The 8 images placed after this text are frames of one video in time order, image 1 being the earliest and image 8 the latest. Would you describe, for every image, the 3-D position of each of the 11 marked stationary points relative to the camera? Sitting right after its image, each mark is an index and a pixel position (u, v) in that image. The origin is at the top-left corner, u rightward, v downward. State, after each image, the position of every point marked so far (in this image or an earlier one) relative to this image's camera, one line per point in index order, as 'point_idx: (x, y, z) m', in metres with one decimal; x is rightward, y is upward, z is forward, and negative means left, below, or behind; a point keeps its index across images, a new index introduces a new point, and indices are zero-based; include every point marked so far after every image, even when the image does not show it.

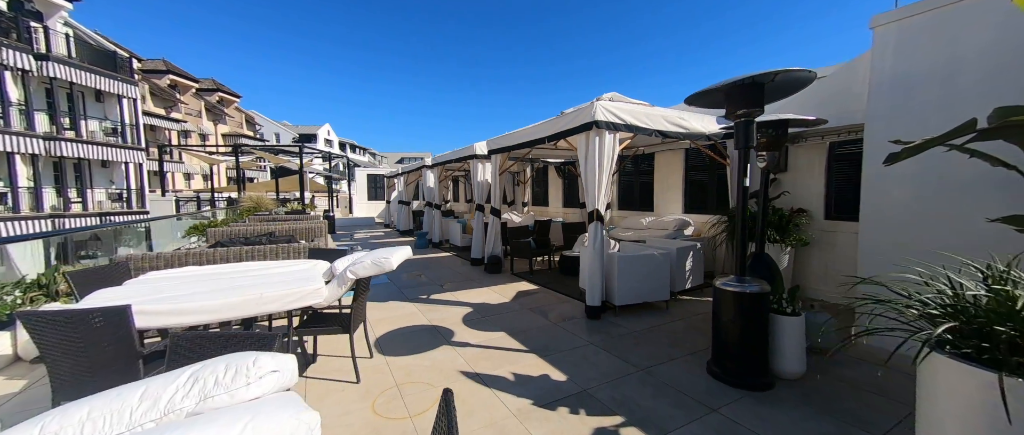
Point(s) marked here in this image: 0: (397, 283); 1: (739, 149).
0: (-2.1, -1.2, +6.8) m
1: (+1.7, +0.5, +2.9) m
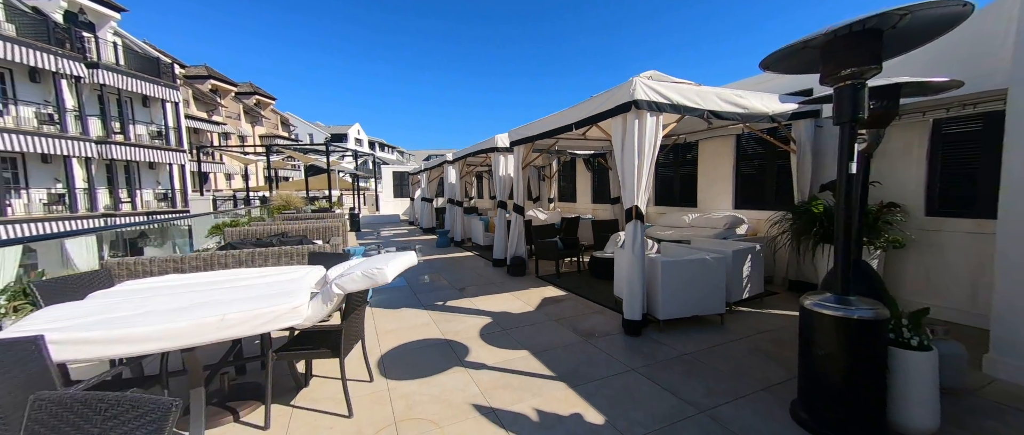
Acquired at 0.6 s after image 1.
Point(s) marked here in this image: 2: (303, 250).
0: (-1.7, -1.2, +6.3) m
1: (+1.9, +0.5, +2.1) m
2: (-2.5, -0.4, +4.5) m
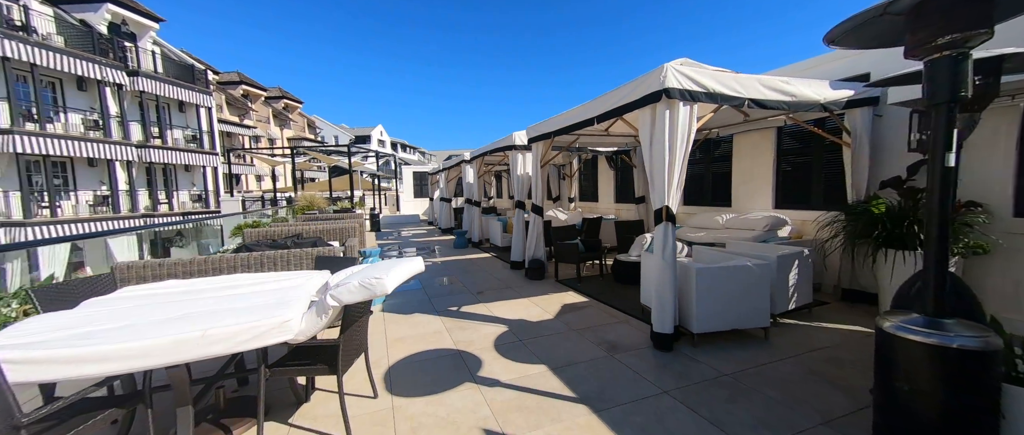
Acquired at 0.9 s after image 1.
0: (-1.4, -1.2, +6.1) m
1: (+1.9, +0.5, +1.7) m
2: (-2.3, -0.4, +4.3) m
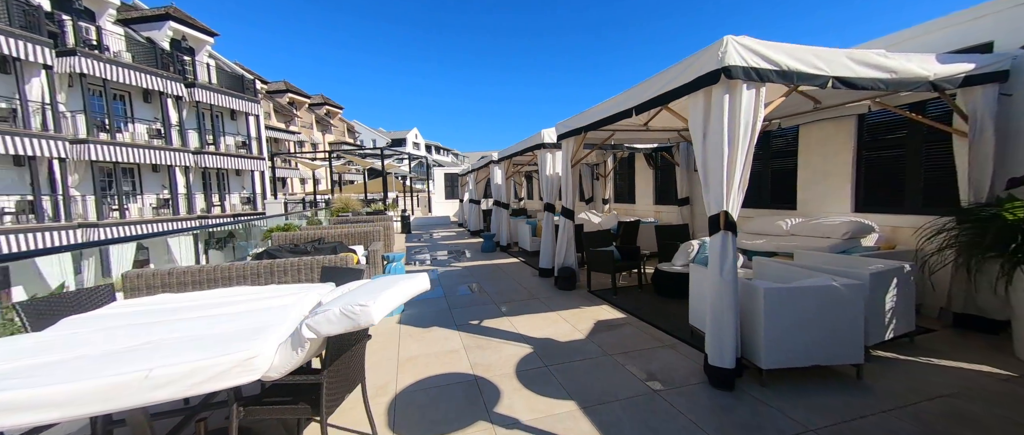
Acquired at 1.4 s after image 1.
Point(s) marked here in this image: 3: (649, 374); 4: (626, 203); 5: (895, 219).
0: (-1.0, -1.3, +5.7) m
1: (+1.9, +0.5, +1.0) m
2: (-2.0, -0.5, +4.0) m
3: (+1.1, -1.3, +3.1) m
4: (+2.8, +0.3, +9.1) m
5: (+4.1, 0.0, +4.0) m
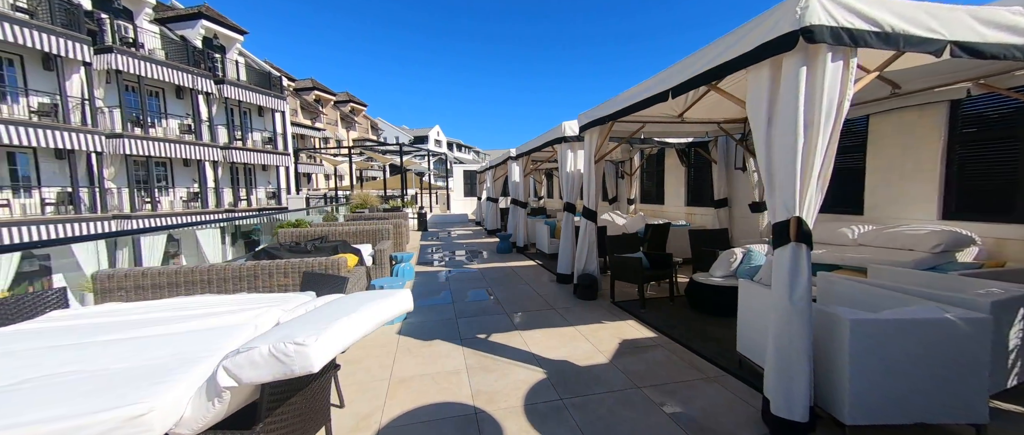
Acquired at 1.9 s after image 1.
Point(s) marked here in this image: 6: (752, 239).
0: (-0.8, -1.2, +5.2) m
1: (+1.9, +0.4, +0.4) m
2: (-1.9, -0.4, +3.6) m
3: (+1.2, -1.3, +2.5) m
4: (+3.2, +0.3, +8.4) m
5: (+4.2, -0.1, +3.2) m
6: (+3.4, -0.3, +5.3) m
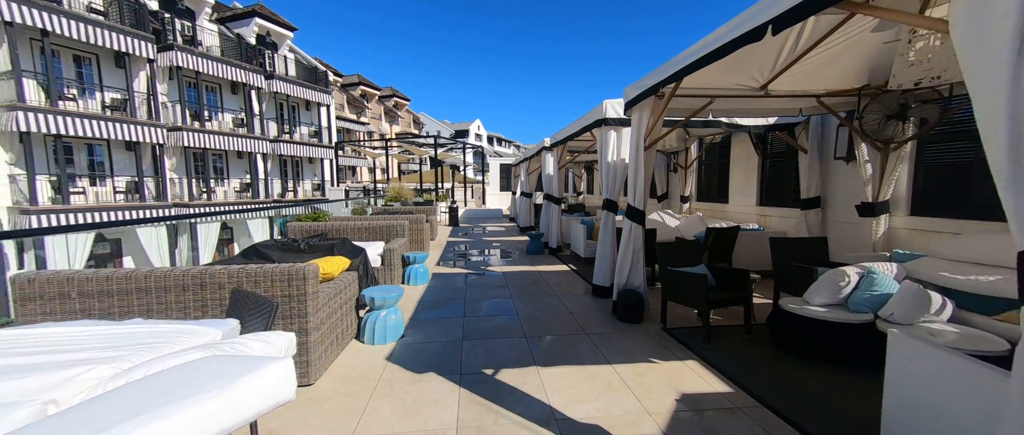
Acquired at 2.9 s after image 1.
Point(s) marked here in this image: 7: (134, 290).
0: (-0.5, -1.2, +4.3) m
1: (+1.7, +0.3, -0.8) m
2: (-1.8, -0.4, +2.8) m
3: (+1.1, -1.4, +1.4) m
4: (+3.8, +0.3, +7.0) m
5: (+4.2, -0.2, +1.7) m
6: (+3.7, -0.4, +3.9) m
7: (-2.8, -0.5, +2.7) m
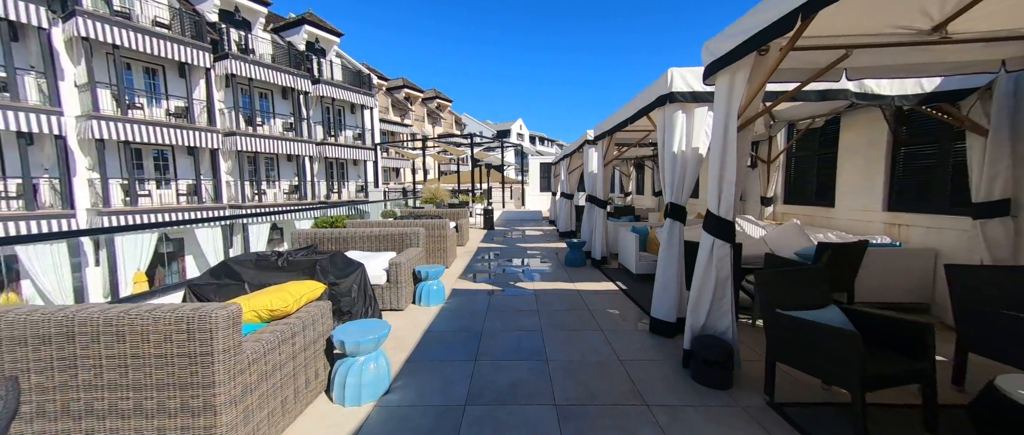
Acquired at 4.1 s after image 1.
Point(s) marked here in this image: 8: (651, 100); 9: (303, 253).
0: (-0.3, -1.3, +3.2) m
1: (+1.3, +0.2, -2.1) m
2: (-1.7, -0.5, +1.8) m
3: (+1.0, -1.5, +0.1) m
4: (+4.3, +0.2, +5.4) m
5: (+4.1, -0.3, +0.1) m
6: (+3.8, -0.5, +2.3) m
7: (-2.8, -0.6, +1.9) m
8: (+1.5, +1.3, +4.0) m
9: (-2.2, -0.4, +4.0) m
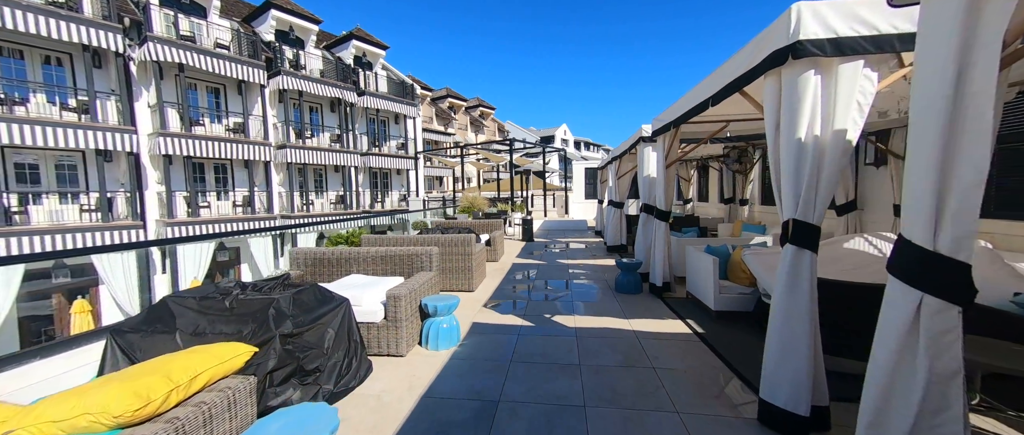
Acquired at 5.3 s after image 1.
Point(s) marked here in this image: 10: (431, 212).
0: (-0.1, -1.5, +2.0) m
1: (+0.8, +0.2, -3.5) m
2: (-1.8, -0.6, +0.8) m
3: (+0.8, -1.6, -1.3) m
4: (+4.7, 0.0, +3.6) m
5: (+3.8, -0.4, -1.6) m
6: (+3.8, -0.6, +0.7) m
7: (-2.8, -0.8, +1.0) m
8: (+1.7, +1.1, +2.6) m
9: (-2.0, -0.6, +3.1) m
10: (-2.9, +0.3, +13.1) m
